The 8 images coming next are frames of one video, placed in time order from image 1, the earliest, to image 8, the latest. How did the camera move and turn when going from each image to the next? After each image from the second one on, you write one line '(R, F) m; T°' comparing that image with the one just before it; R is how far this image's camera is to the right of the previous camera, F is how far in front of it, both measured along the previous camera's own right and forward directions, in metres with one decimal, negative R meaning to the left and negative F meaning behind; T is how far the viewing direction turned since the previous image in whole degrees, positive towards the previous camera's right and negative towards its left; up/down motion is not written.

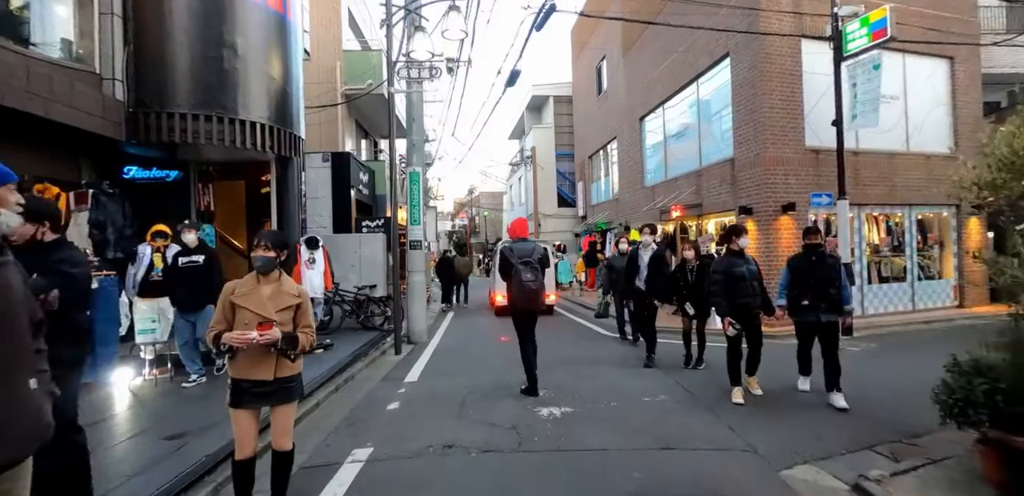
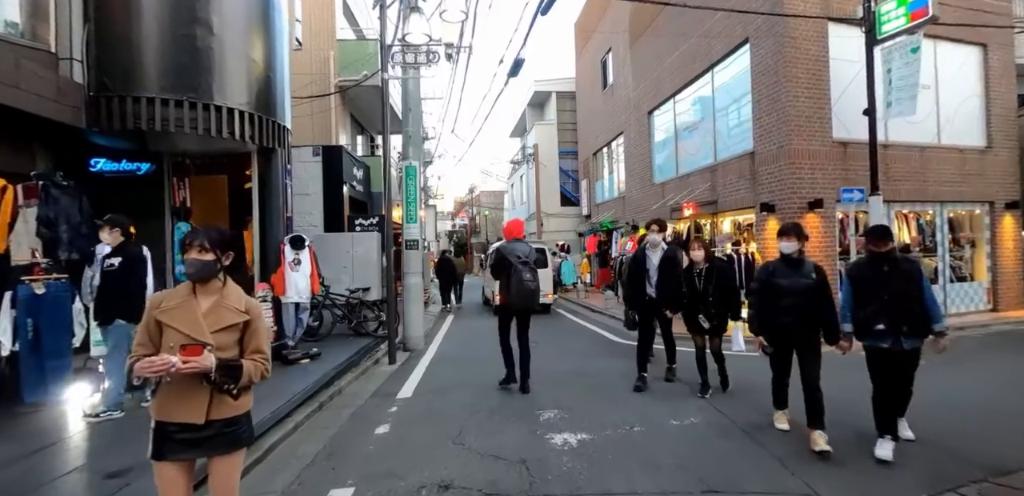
(-0.1, +0.8) m; 0°
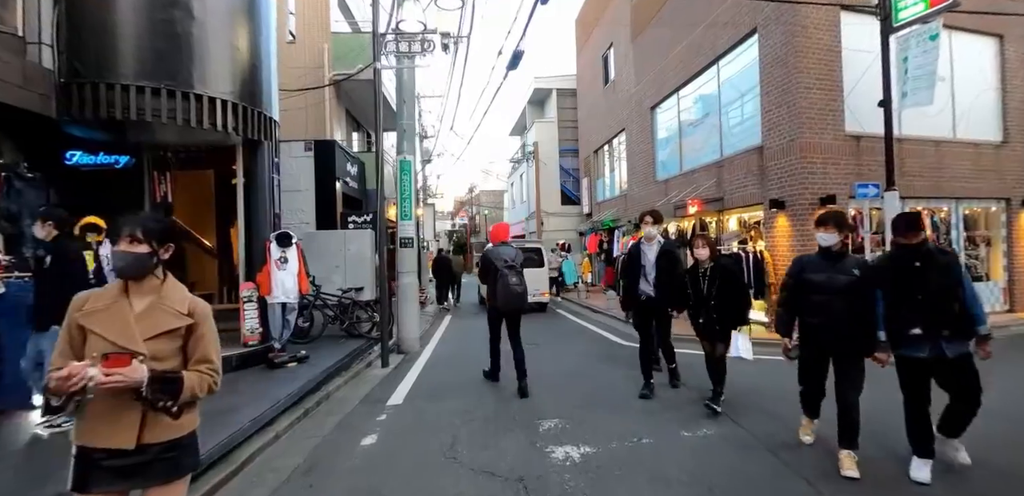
(0.0, +0.4) m; 0°
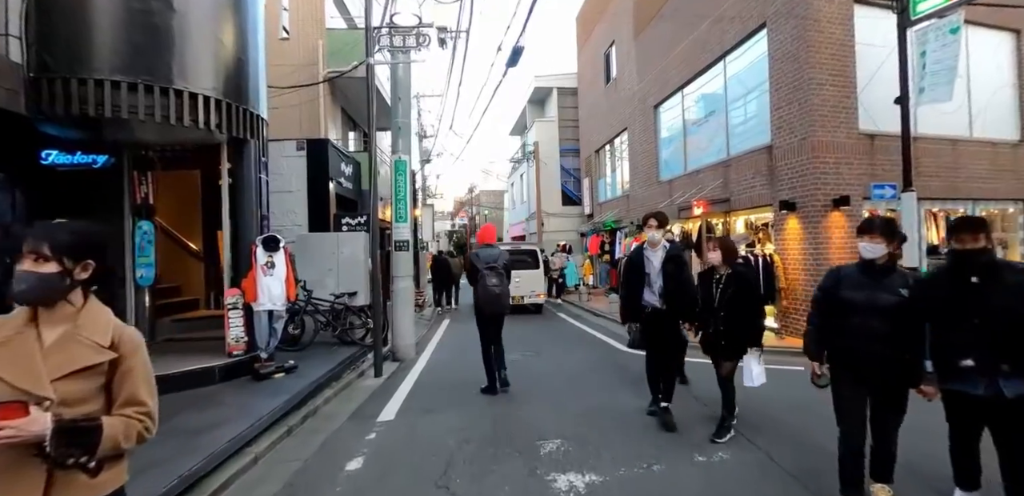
(0.0, +0.4) m; 0°
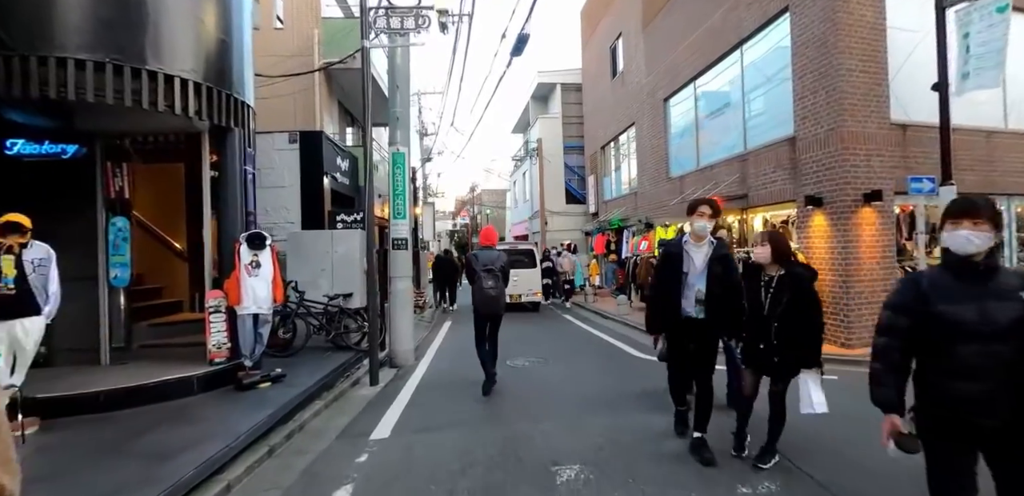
(-0.1, +0.6) m; 0°
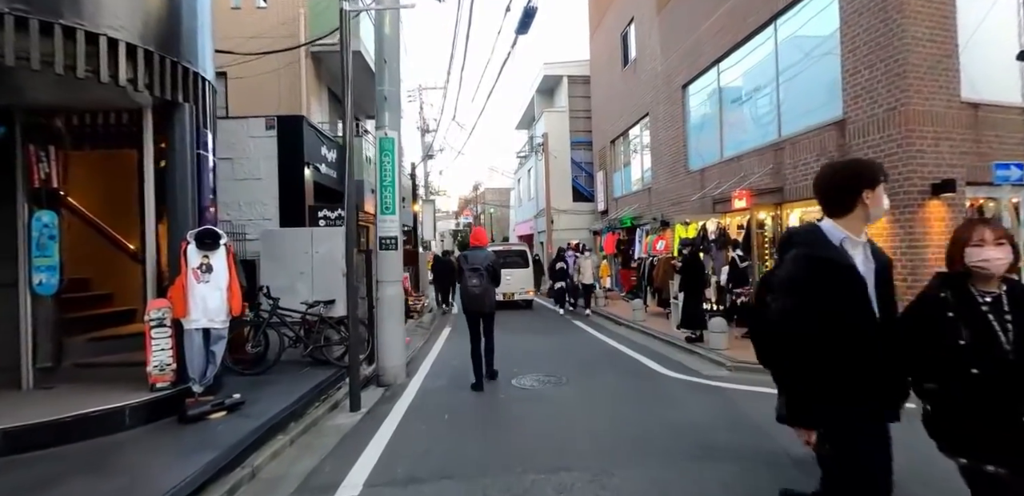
(0.0, +1.2) m; 0°
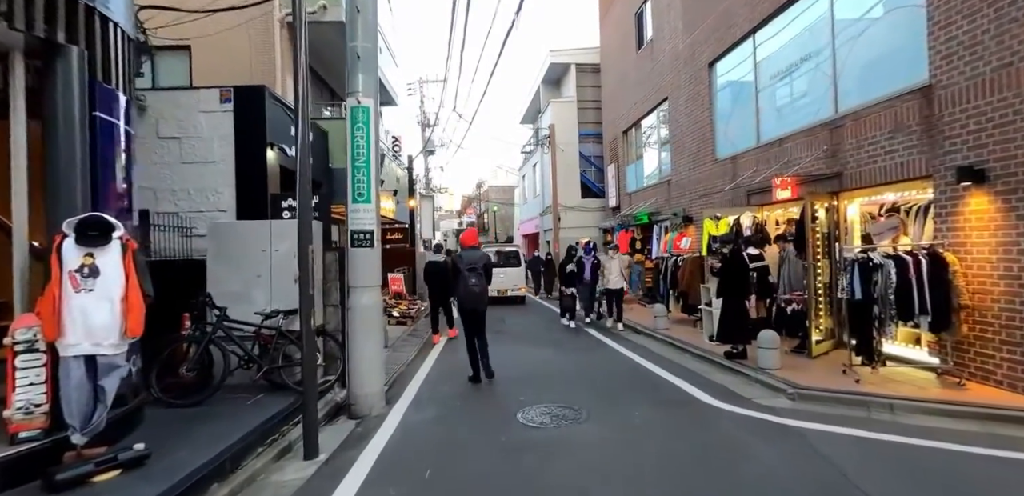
(0.0, +1.6) m; 0°
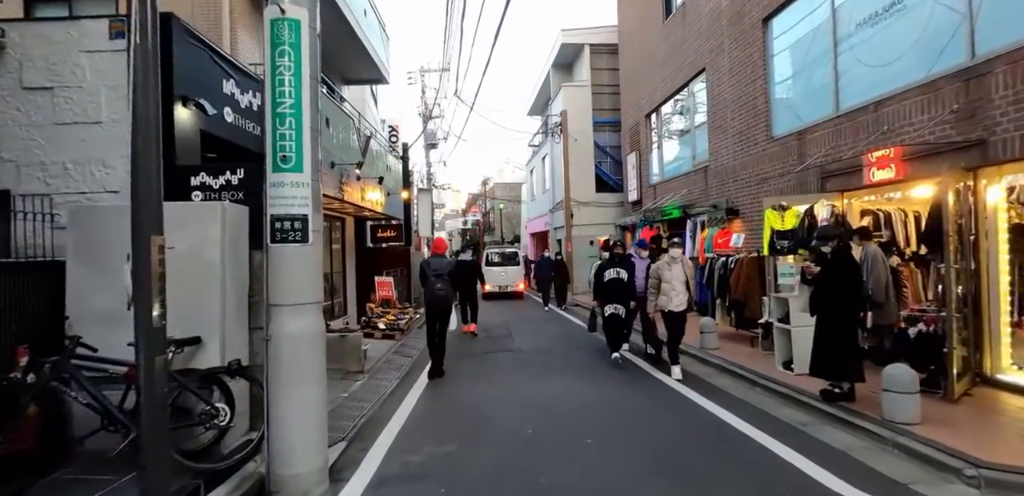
(-0.1, +2.3) m; -1°
